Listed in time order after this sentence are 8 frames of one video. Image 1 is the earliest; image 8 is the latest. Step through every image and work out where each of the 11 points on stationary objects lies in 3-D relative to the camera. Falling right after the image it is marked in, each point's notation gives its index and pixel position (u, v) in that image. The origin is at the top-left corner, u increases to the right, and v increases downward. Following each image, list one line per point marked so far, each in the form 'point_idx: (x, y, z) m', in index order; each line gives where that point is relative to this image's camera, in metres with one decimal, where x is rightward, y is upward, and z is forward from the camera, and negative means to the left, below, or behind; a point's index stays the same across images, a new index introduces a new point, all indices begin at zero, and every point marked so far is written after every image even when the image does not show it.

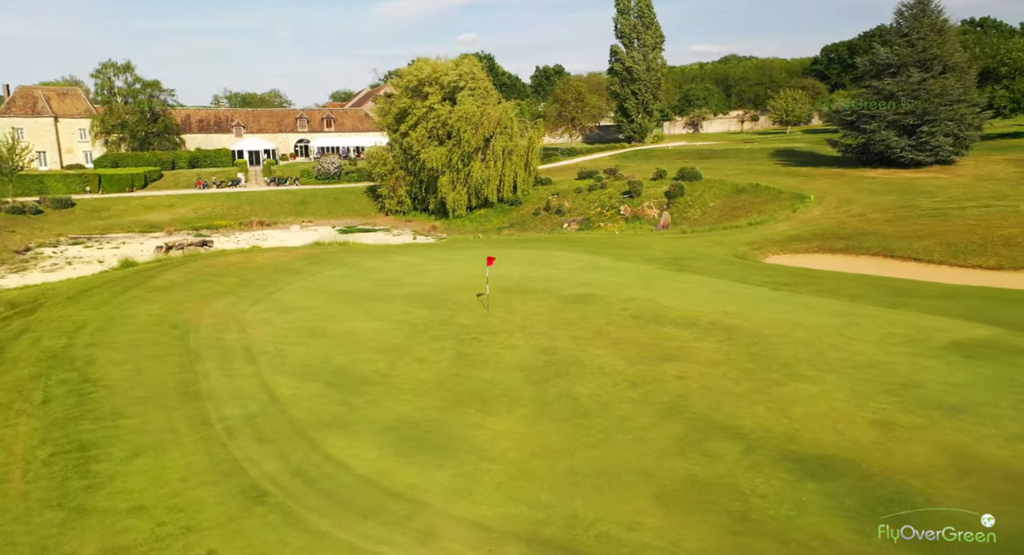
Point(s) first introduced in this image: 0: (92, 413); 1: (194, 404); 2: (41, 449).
0: (-5.6, -1.8, +8.2) m
1: (-4.5, -1.8, +9.1) m
2: (-5.4, -2.0, +7.4) m
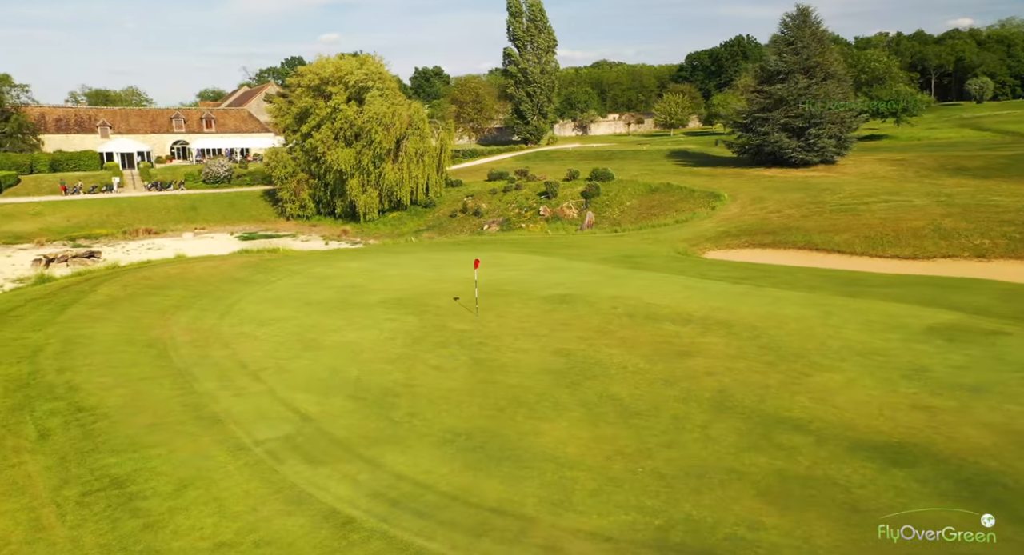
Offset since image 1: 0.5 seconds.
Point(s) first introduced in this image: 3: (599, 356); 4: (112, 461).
0: (-4.7, -1.9, +7.2) m
1: (-3.7, -1.9, +8.2) m
2: (-4.4, -2.1, +6.4) m
3: (+1.8, -1.6, +12.7) m
4: (-4.4, -2.0, +6.8) m
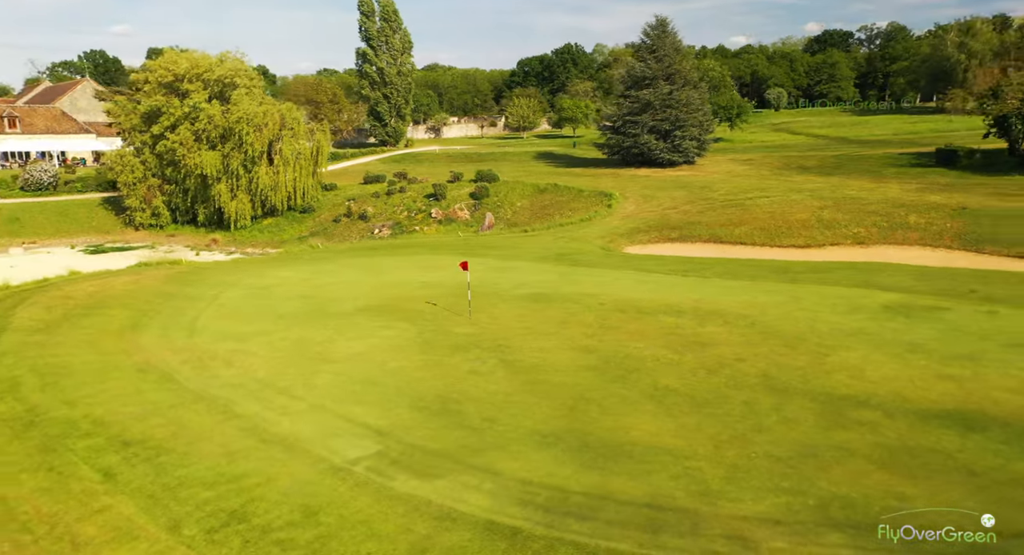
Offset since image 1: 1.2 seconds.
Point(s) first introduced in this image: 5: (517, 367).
0: (-3.3, -2.0, +6.4) m
1: (-2.4, -2.0, +7.6) m
2: (-2.9, -2.2, +5.7) m
3: (+2.2, -1.5, +12.8) m
4: (-2.9, -2.1, +6.1) m
5: (0.0, -1.7, +11.3) m
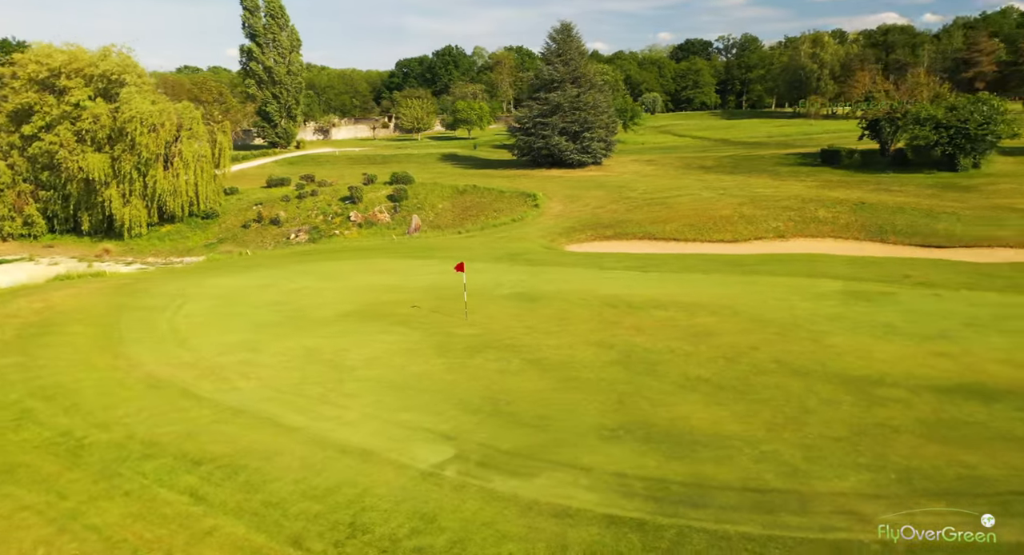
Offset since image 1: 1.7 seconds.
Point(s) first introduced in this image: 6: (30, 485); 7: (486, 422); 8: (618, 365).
0: (-2.2, -2.1, +6.1) m
1: (-1.5, -2.1, +7.3) m
2: (-1.7, -2.2, +5.4) m
3: (+2.5, -1.4, +13.1) m
4: (-1.8, -2.2, +5.8) m
5: (+0.5, -1.6, +11.3) m
6: (-4.5, -1.9, +5.8) m
7: (-0.3, -2.0, +8.4) m
8: (+2.0, -1.6, +11.5) m
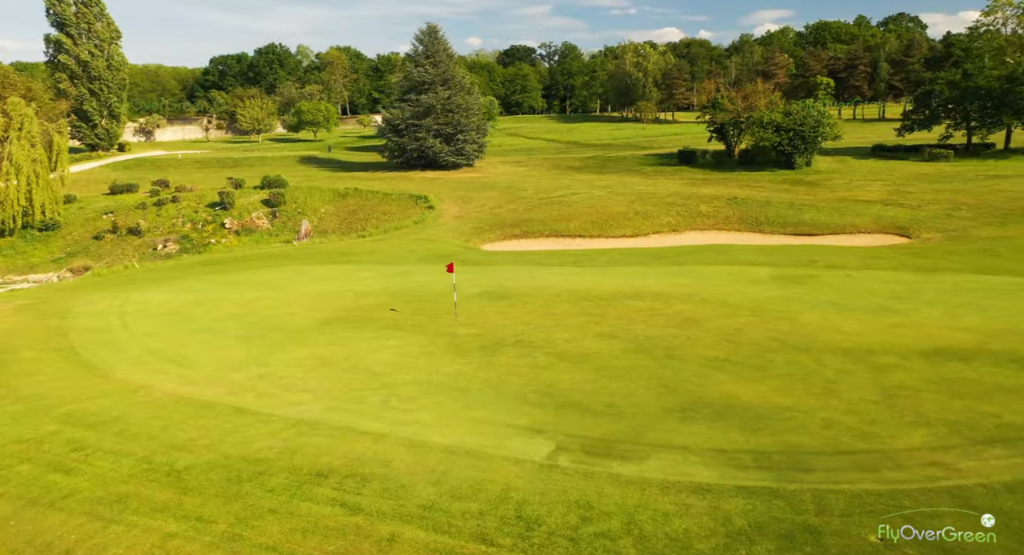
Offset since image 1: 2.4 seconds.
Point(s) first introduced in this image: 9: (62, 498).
0: (-0.8, -2.1, +5.9) m
1: (-0.3, -2.0, +7.2) m
2: (-0.1, -2.2, +5.3) m
3: (+2.6, -1.2, +13.6) m
4: (-0.3, -2.1, +5.7) m
5: (+1.0, -1.5, +11.5) m
6: (-3.0, -1.9, +5.3) m
7: (+0.7, -1.9, +8.4) m
8: (+2.4, -1.4, +11.9) m
9: (-3.8, -1.9, +5.4) m
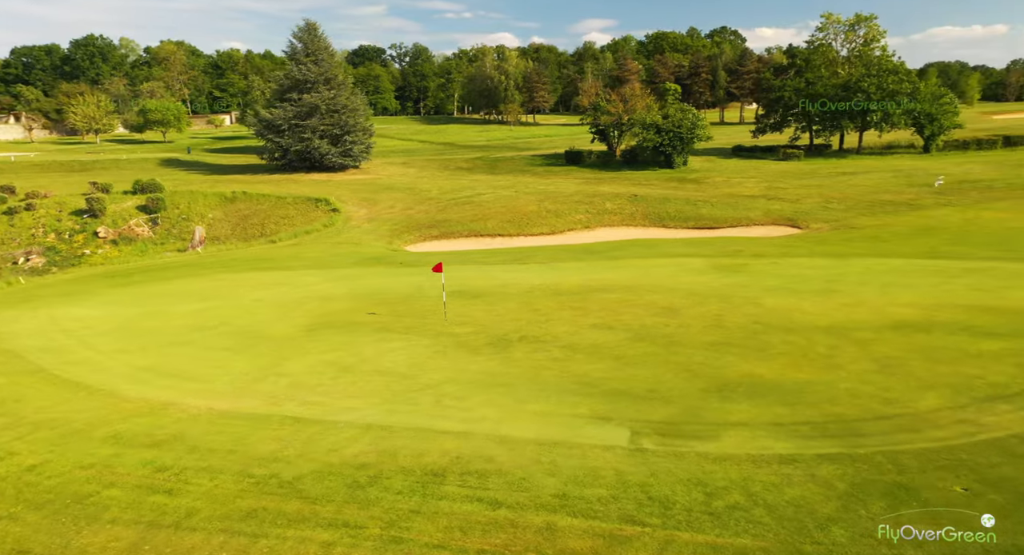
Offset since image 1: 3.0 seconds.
0: (+0.4, -2.0, +5.9) m
1: (+0.6, -1.9, +7.3) m
2: (+1.1, -2.1, +5.4) m
3: (+2.5, -1.0, +14.1) m
4: (+0.9, -2.0, +5.8) m
5: (+1.2, -1.4, +11.7) m
6: (-1.7, -2.0, +5.0) m
7: (+1.4, -1.8, +8.7) m
8: (+2.6, -1.3, +12.4) m
9: (-2.6, -1.9, +4.9) m
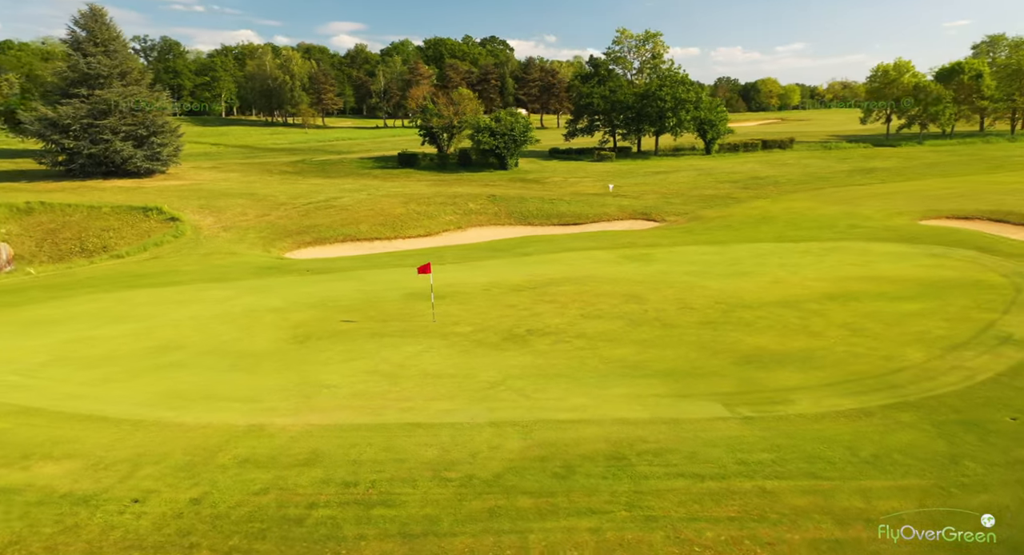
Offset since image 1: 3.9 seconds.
0: (+2.1, -1.8, +6.3) m
1: (+2.0, -1.7, +7.8) m
2: (+2.9, -1.9, +6.0) m
3: (+2.3, -0.8, +14.8) m
4: (+2.6, -1.8, +6.3) m
5: (+1.6, -1.2, +12.2) m
6: (+0.2, -1.9, +4.9) m
7: (+2.4, -1.6, +9.3) m
8: (+2.7, -1.1, +13.1) m
9: (-0.6, -1.9, +4.7) m
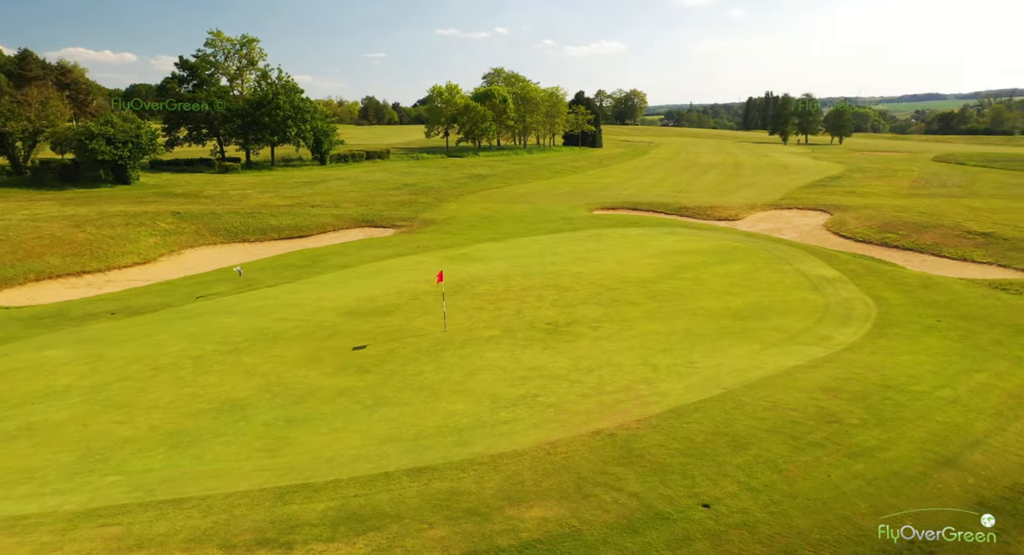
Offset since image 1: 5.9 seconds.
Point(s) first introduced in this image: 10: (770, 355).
0: (+5.6, -1.3, +8.6) m
1: (+4.9, -1.3, +9.8) m
2: (+6.5, -1.3, +8.6) m
3: (+1.8, -0.6, +16.1) m
4: (+6.1, -1.3, +8.8) m
5: (+2.4, -1.0, +13.5) m
6: (+4.6, -1.5, +6.5) m
7: (+4.6, -1.1, +11.3) m
8: (+3.0, -0.7, +14.9) m
9: (+4.0, -1.6, +5.9) m
10: (+4.3, -1.3, +9.9) m
